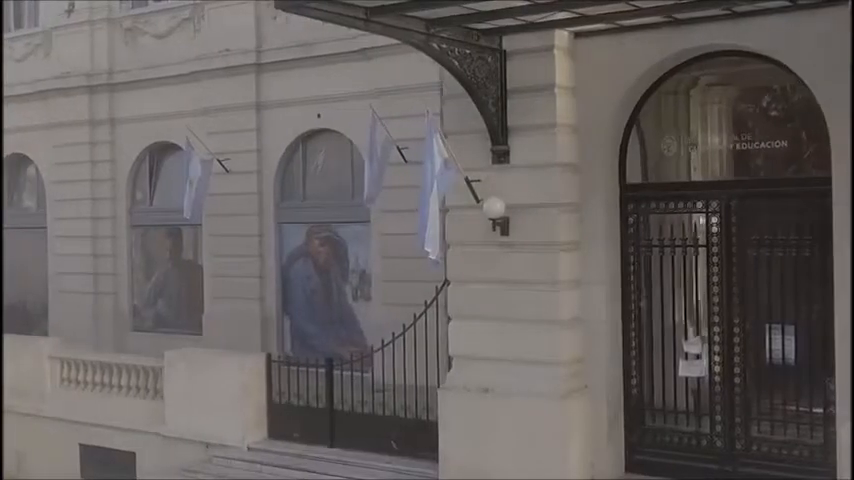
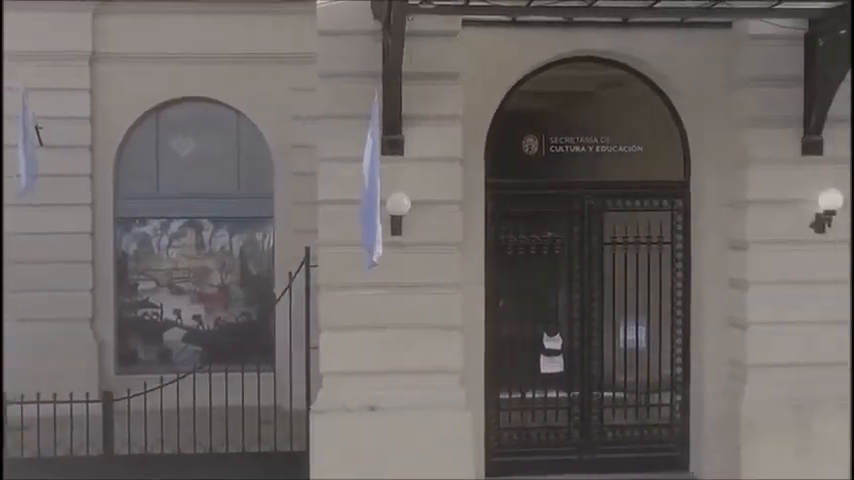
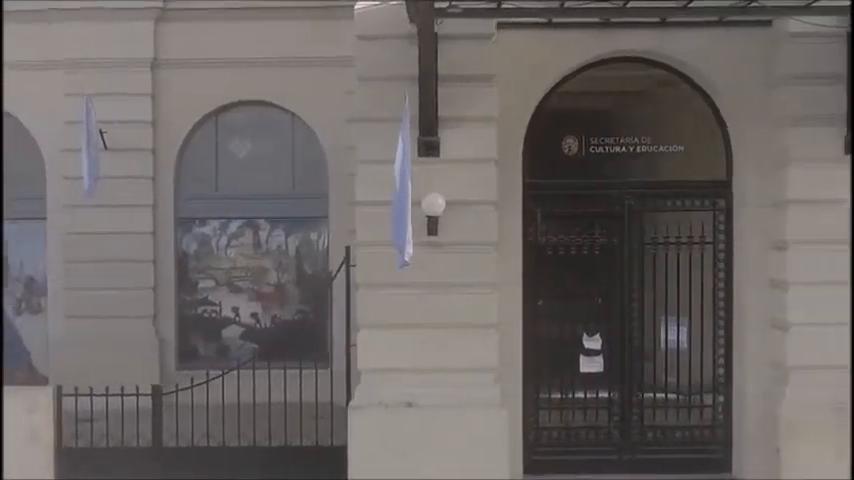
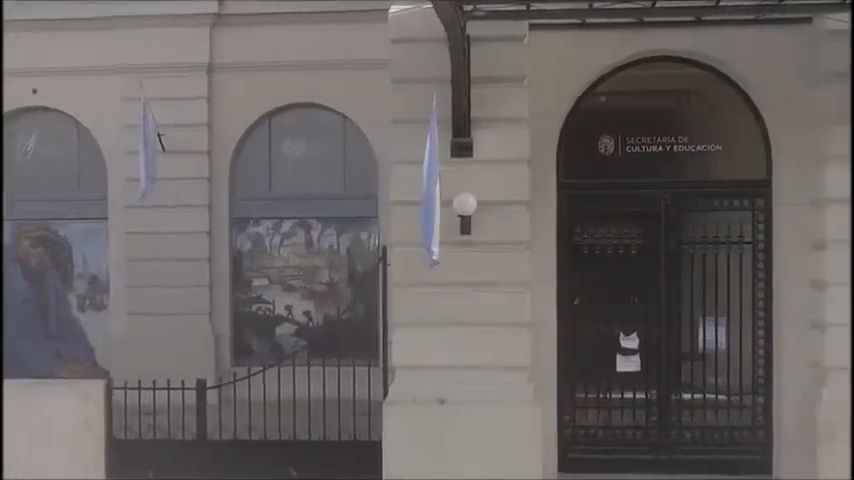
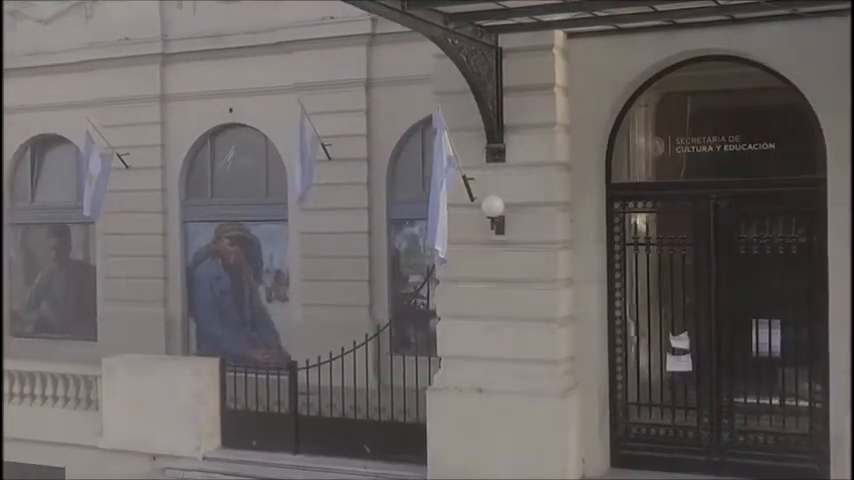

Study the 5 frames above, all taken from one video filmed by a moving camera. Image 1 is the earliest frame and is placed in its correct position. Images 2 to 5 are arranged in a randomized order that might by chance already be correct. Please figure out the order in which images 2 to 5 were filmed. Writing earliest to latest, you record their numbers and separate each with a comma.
5, 4, 3, 2
